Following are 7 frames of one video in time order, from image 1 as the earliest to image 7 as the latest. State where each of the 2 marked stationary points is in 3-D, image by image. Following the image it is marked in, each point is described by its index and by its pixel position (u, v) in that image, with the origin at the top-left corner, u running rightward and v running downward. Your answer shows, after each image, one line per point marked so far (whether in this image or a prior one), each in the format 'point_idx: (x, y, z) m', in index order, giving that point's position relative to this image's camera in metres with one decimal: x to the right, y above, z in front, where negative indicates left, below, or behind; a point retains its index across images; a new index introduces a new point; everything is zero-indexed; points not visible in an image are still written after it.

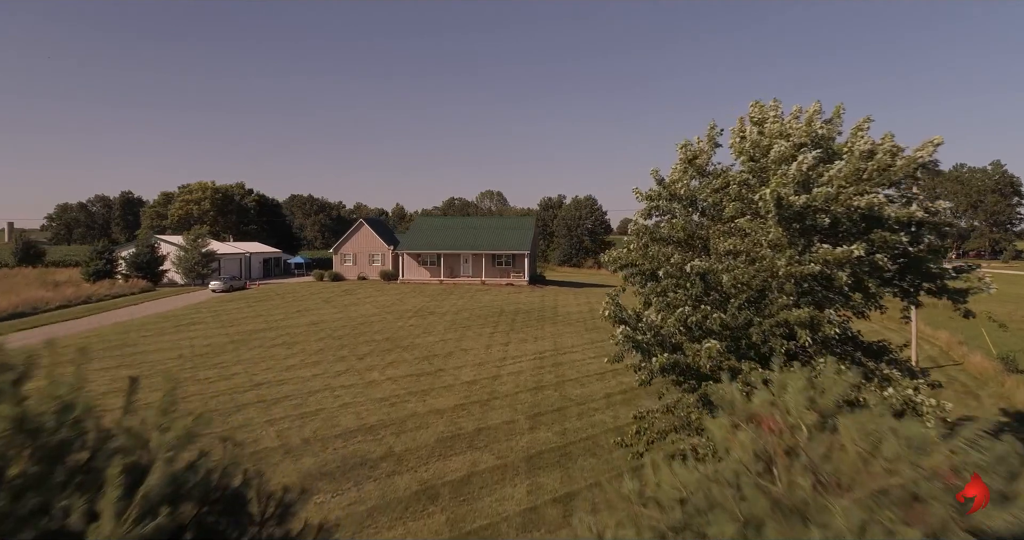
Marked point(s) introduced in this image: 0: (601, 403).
0: (+1.6, -2.5, +13.2) m
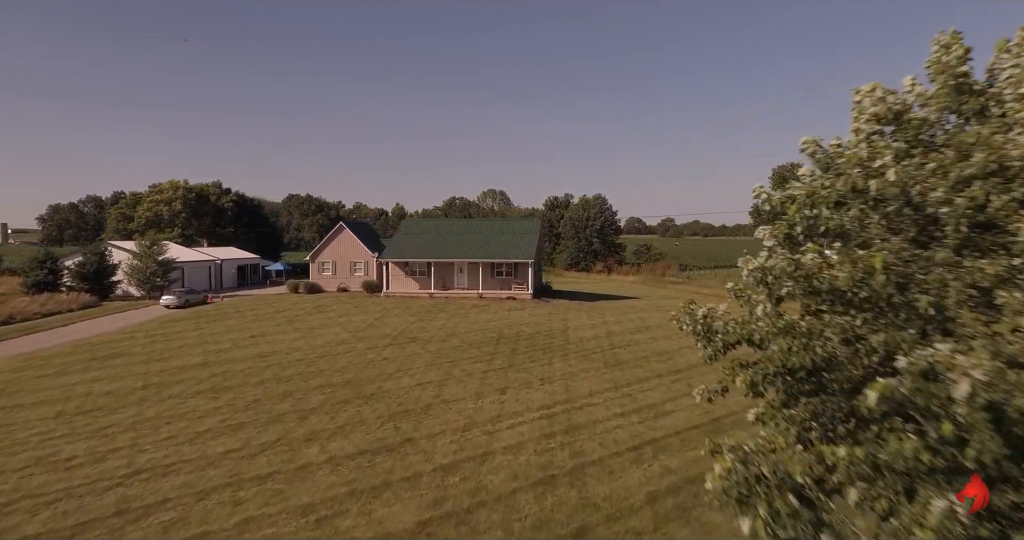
0: (+1.6, -2.9, +8.5) m
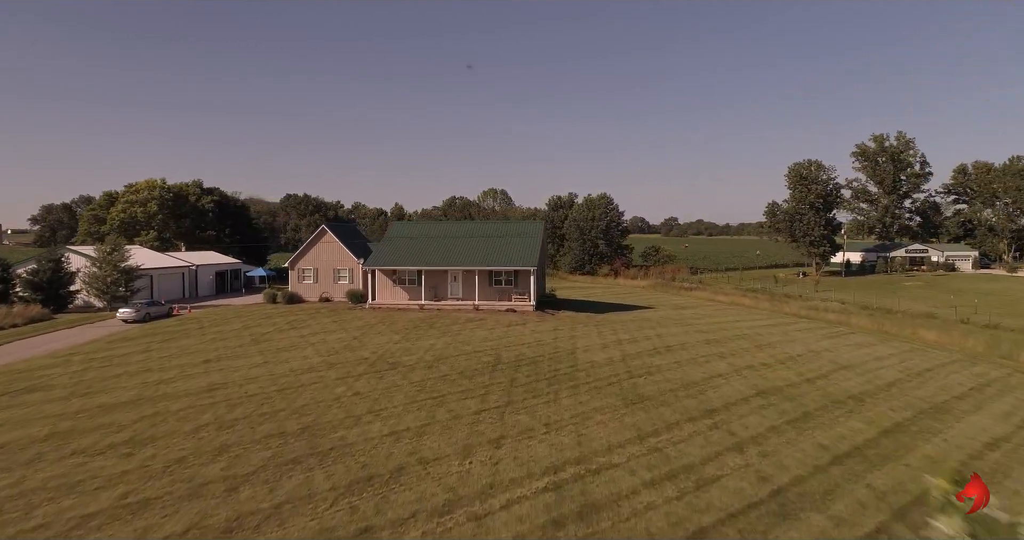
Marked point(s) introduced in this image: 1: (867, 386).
0: (+1.5, -3.3, +5.3) m
1: (+7.9, -2.6, +16.0) m
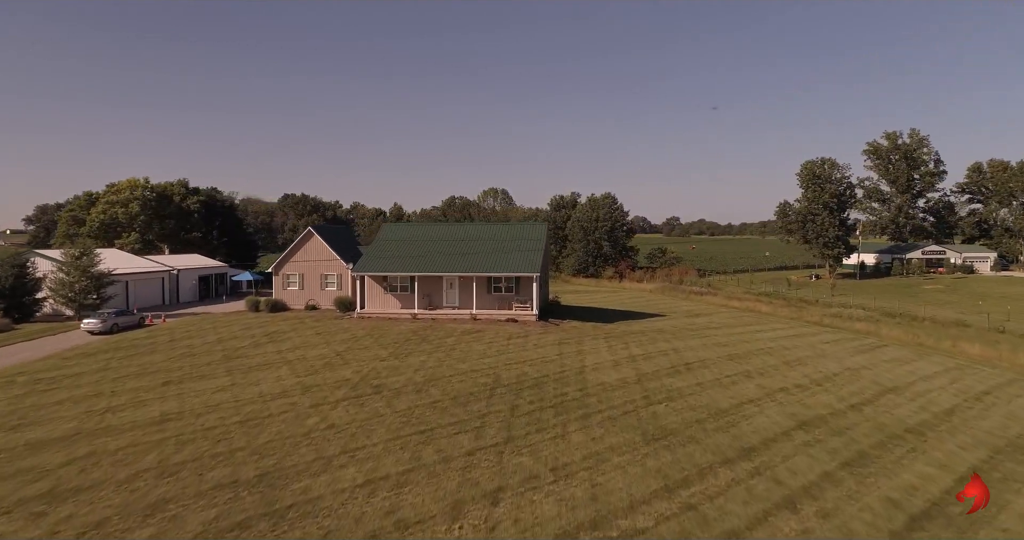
0: (+1.5, -3.5, +3.2) m
1: (+7.9, -2.8, +13.8) m
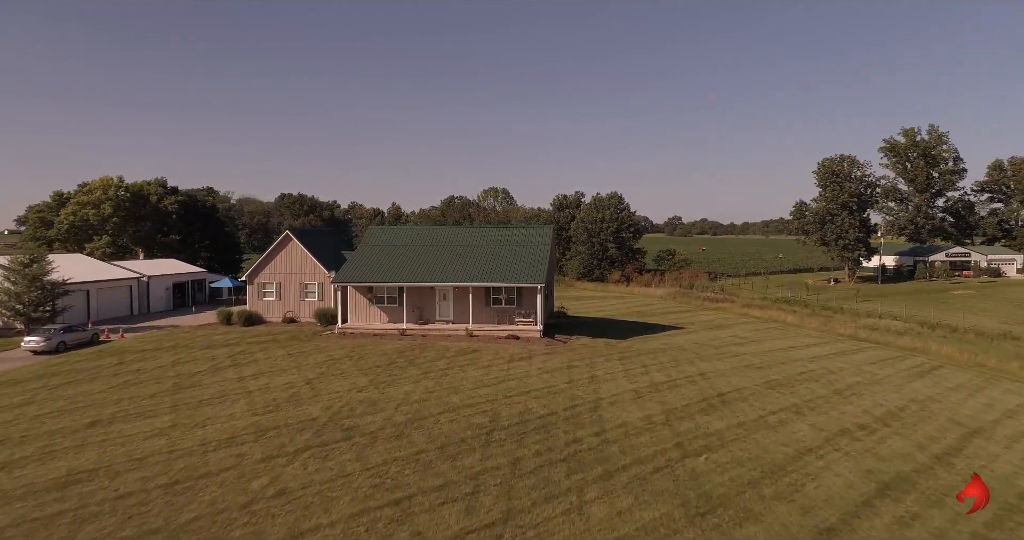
0: (+1.5, -3.8, +0.4) m
1: (+8.0, -3.1, +11.0) m
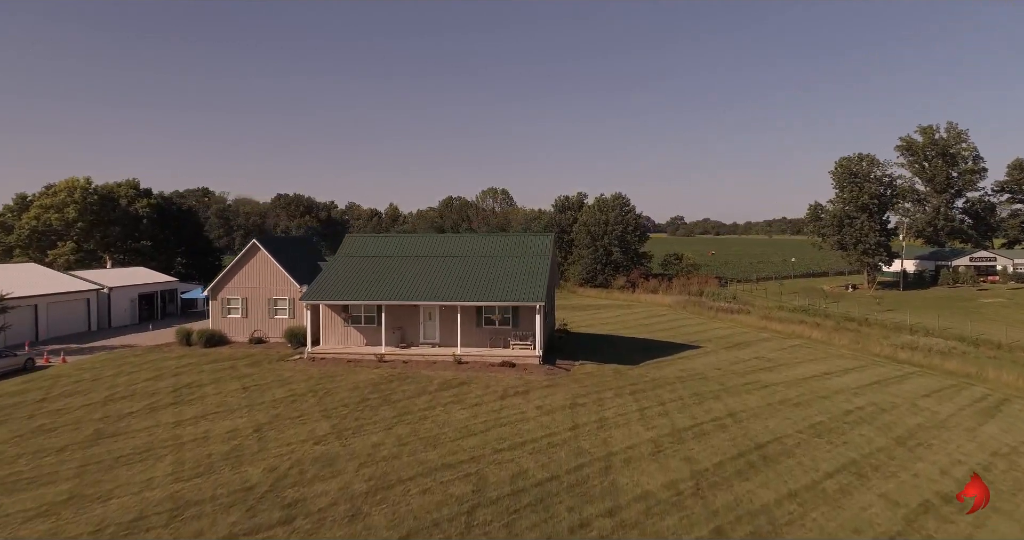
0: (+1.3, -4.2, -2.5) m
1: (+7.8, -3.5, +8.1) m
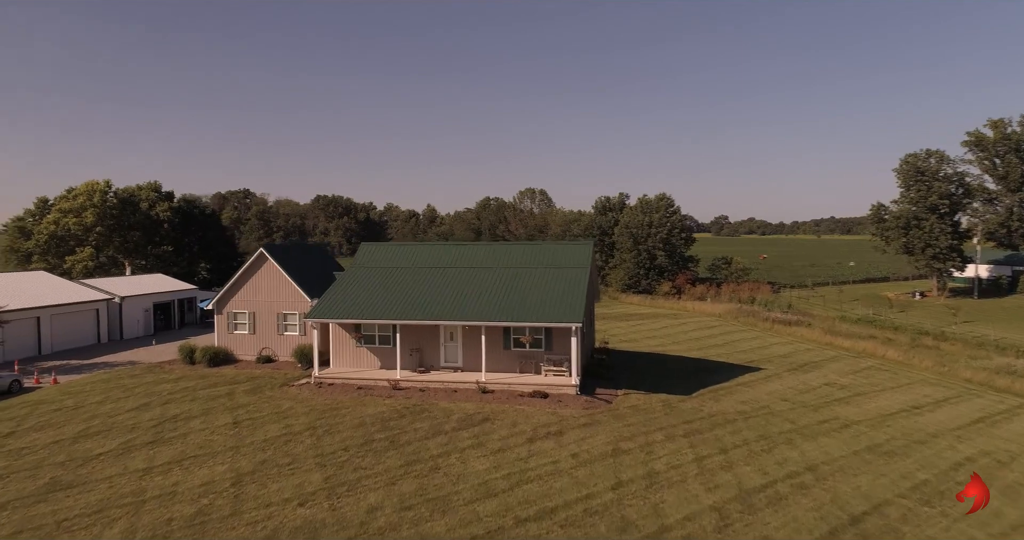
0: (+0.9, -4.6, -4.9) m
1: (+7.9, -3.9, +5.3) m
